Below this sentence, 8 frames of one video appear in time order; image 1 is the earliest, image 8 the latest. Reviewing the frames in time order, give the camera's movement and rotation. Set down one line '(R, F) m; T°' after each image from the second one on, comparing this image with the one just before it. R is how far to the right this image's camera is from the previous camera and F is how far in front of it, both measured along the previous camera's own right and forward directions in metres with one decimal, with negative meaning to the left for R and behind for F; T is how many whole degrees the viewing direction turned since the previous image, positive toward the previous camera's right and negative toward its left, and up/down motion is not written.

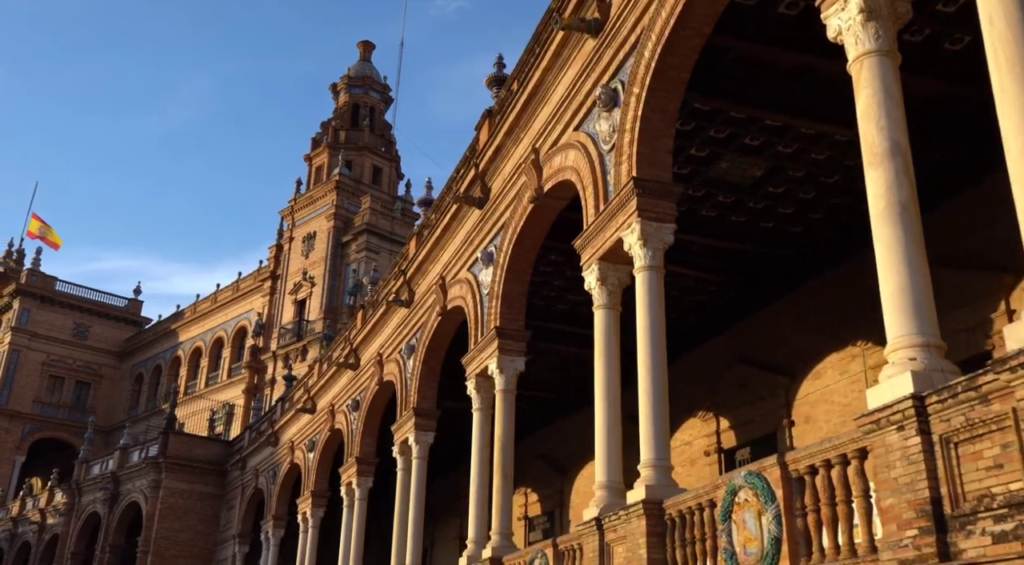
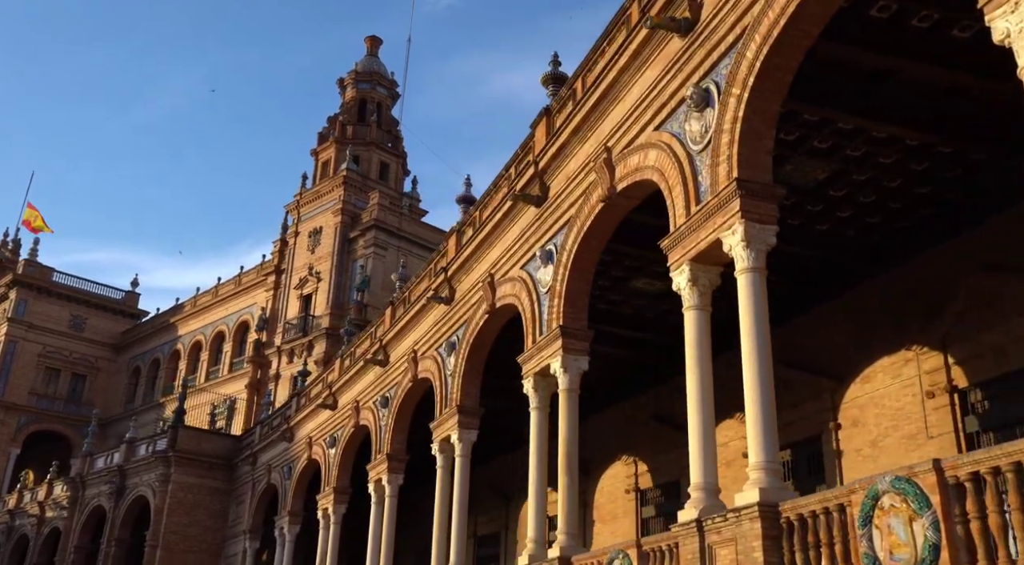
(-0.9, +0.1) m; +1°
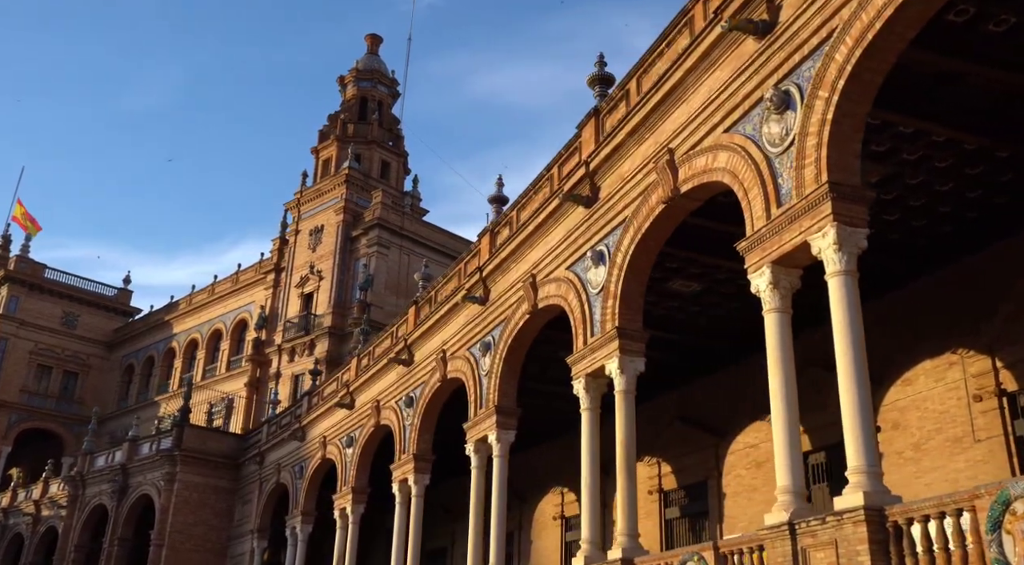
(-0.9, 0.0) m; +1°
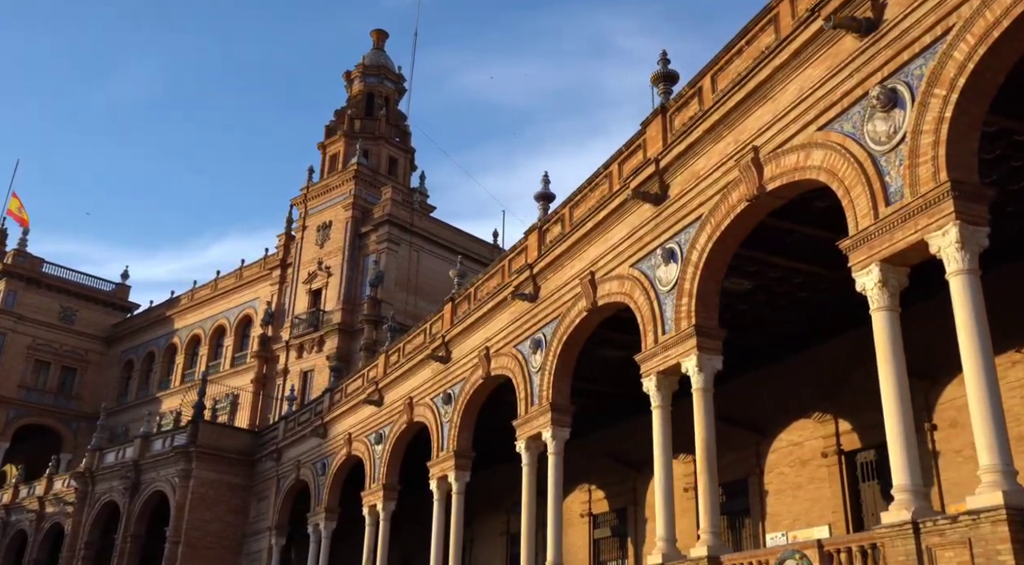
(-1.1, +0.1) m; +1°
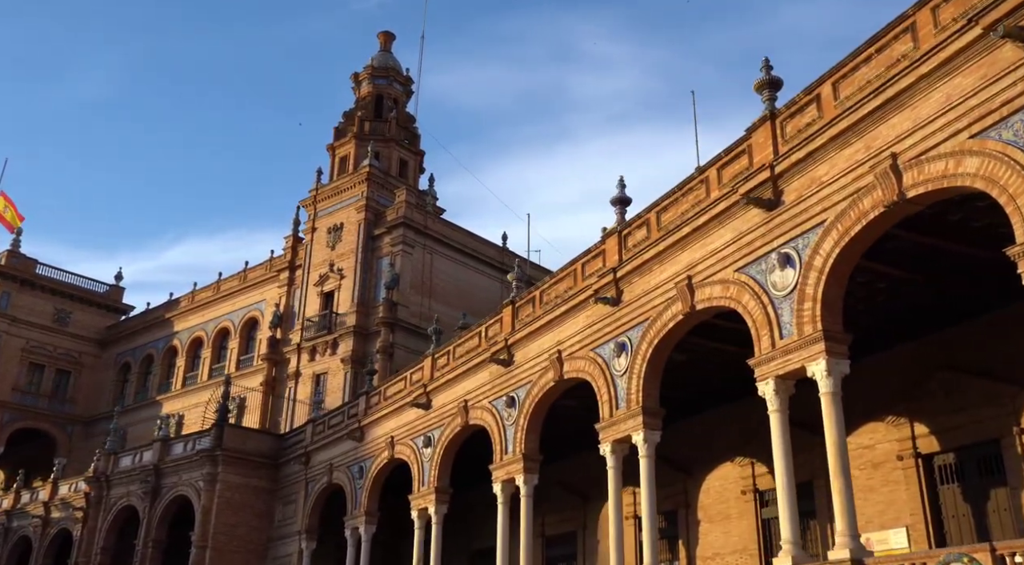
(-1.8, 0.0) m; +2°
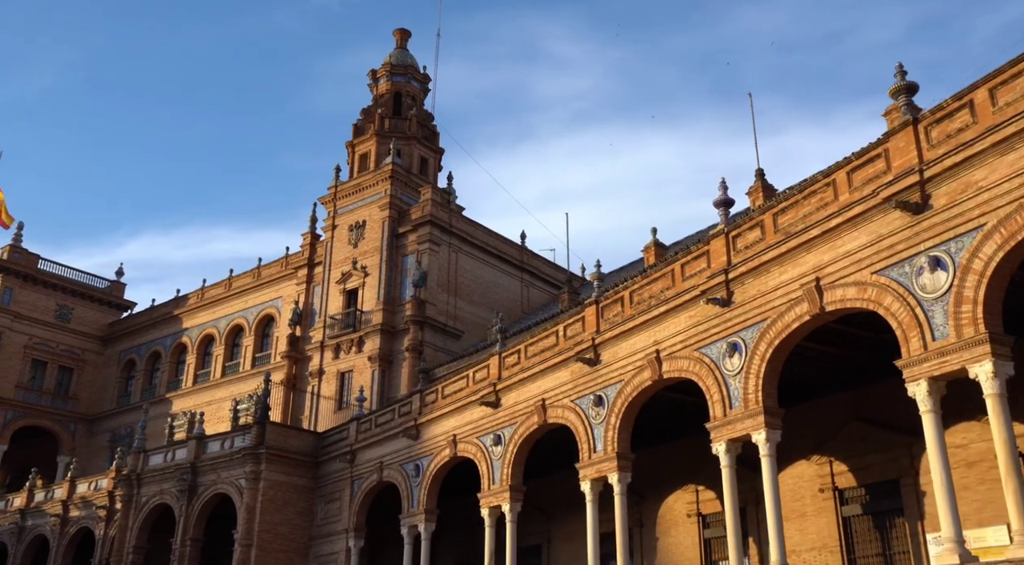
(-2.4, -0.1) m; +2°
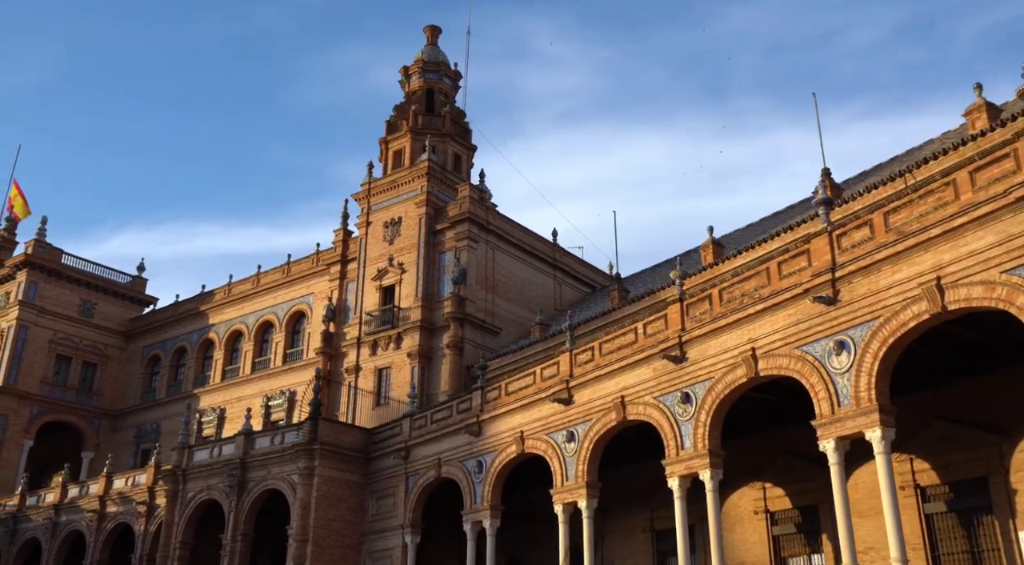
(-1.9, -0.1) m; 0°
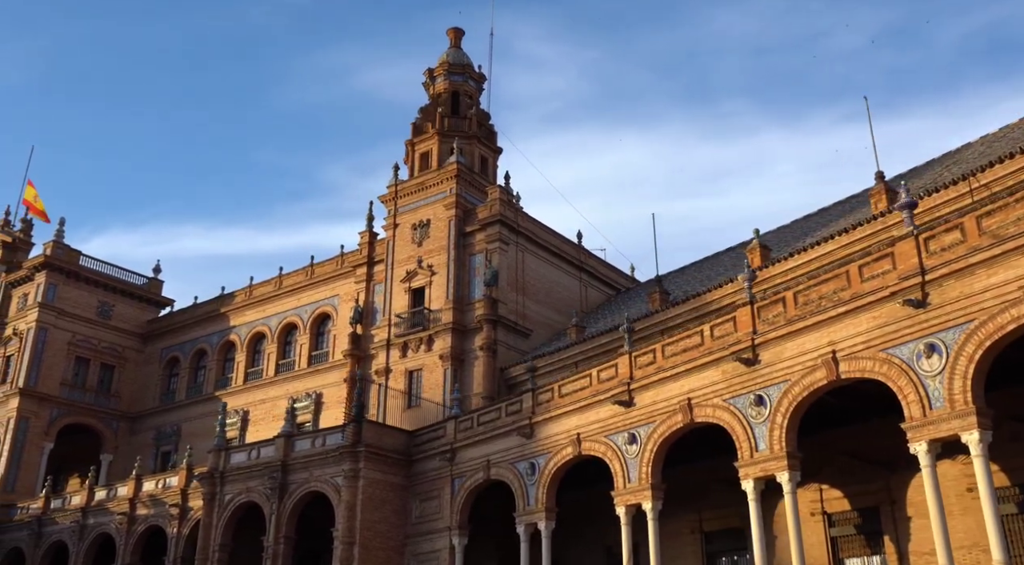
(-1.7, 0.0) m; 0°
